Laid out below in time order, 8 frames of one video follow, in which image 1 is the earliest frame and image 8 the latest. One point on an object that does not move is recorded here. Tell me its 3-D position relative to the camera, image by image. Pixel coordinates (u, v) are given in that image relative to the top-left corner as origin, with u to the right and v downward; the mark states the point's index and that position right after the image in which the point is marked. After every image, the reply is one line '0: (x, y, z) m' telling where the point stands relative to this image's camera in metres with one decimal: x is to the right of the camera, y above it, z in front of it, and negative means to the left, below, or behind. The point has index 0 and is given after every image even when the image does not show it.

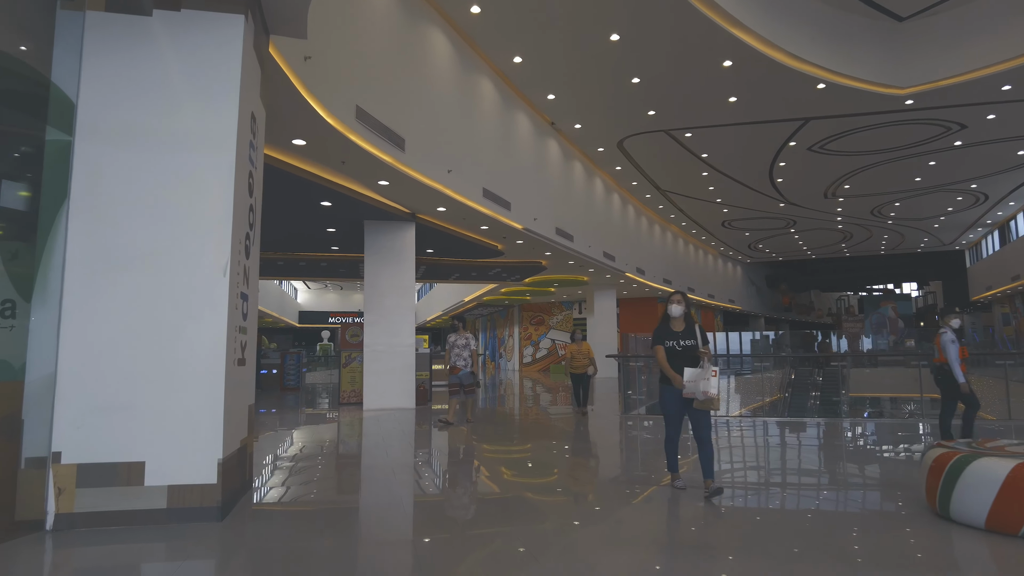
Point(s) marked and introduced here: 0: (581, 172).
0: (+1.6, +2.7, +15.4) m
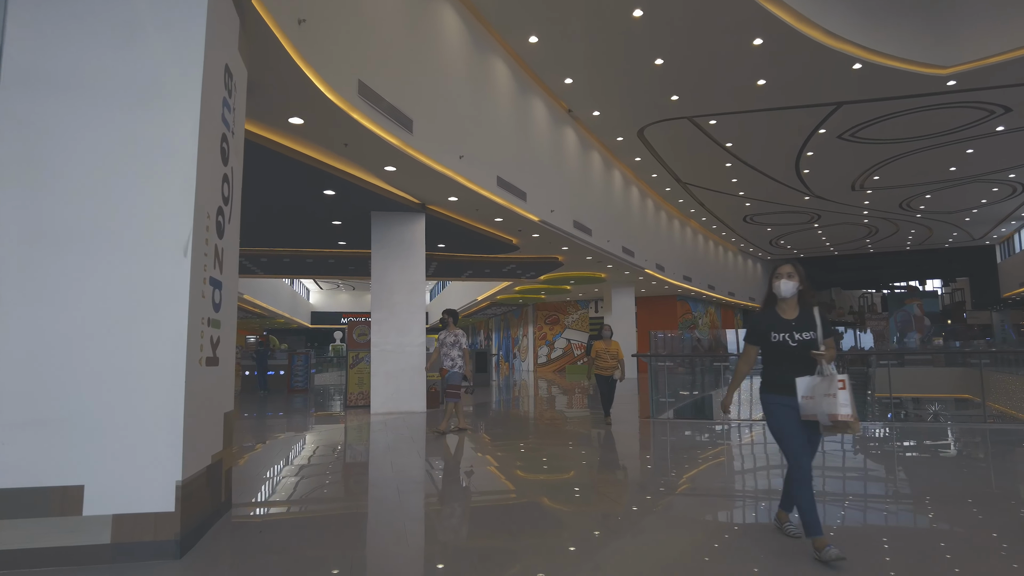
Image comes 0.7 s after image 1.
0: (+2.0, +2.8, +14.7) m
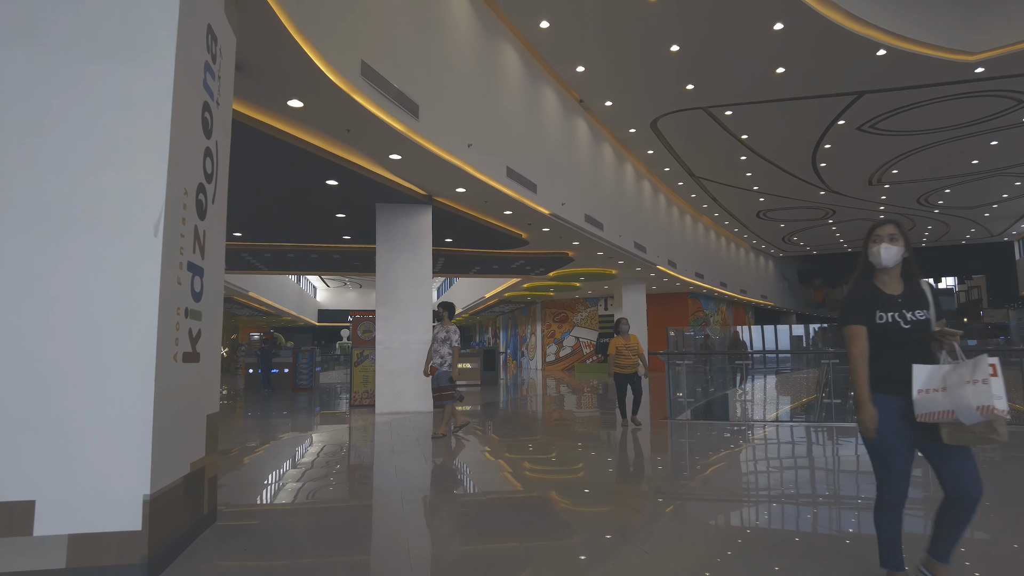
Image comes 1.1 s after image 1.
0: (+2.2, +2.9, +14.3) m
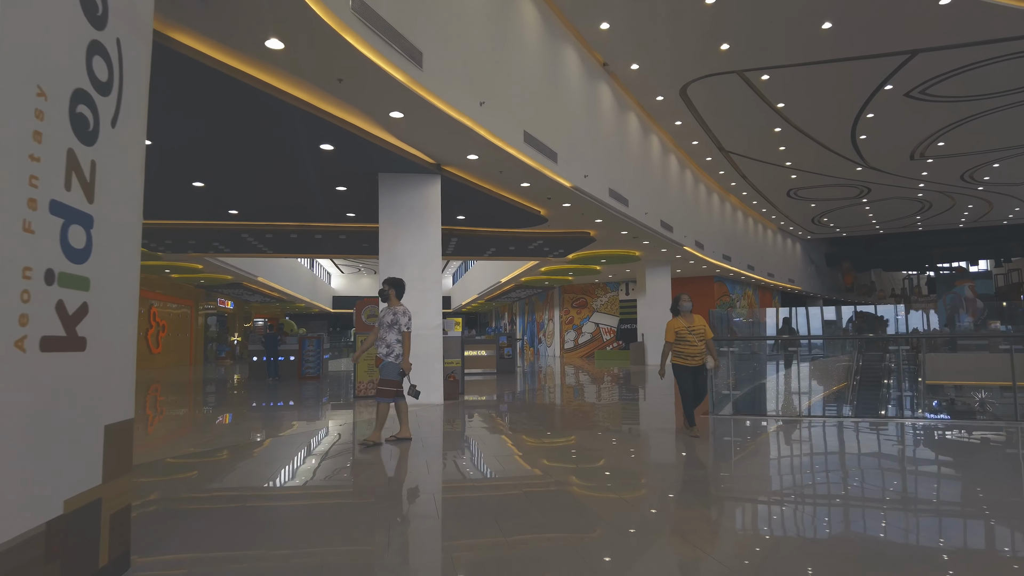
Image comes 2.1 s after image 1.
0: (+2.5, +3.3, +13.3) m
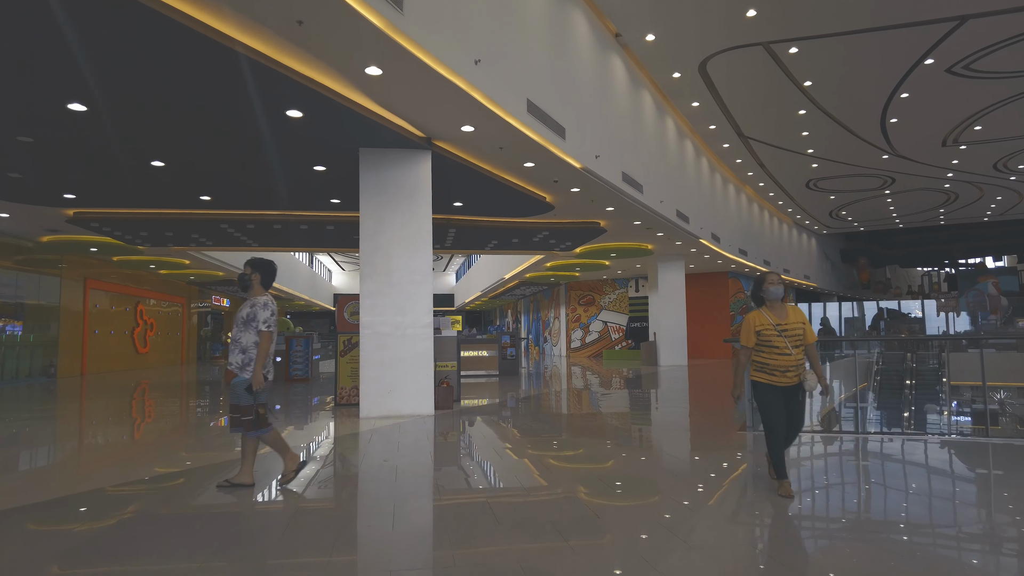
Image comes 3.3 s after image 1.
0: (+2.6, +3.4, +12.2) m
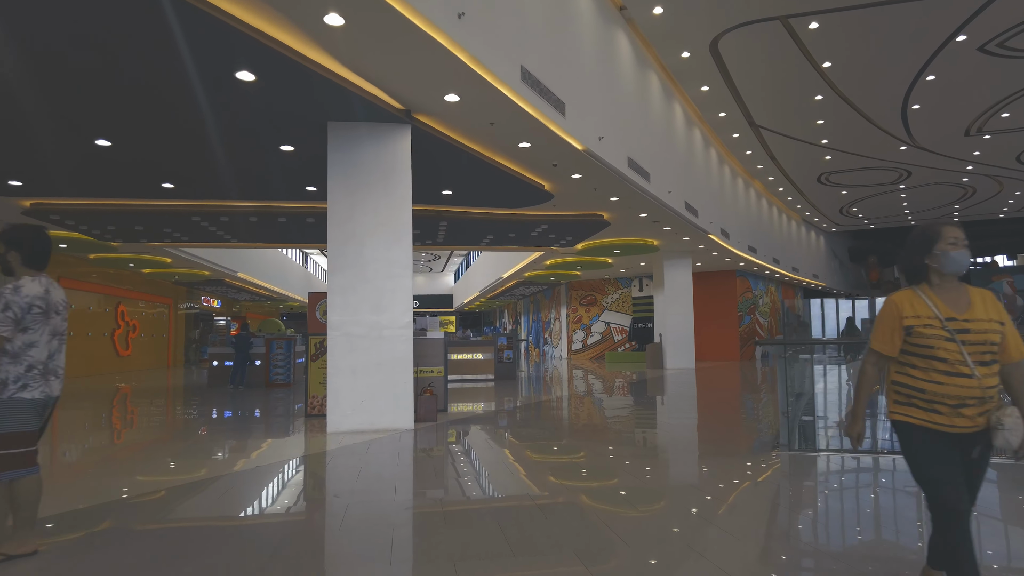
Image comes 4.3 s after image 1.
0: (+2.5, +3.4, +11.3) m
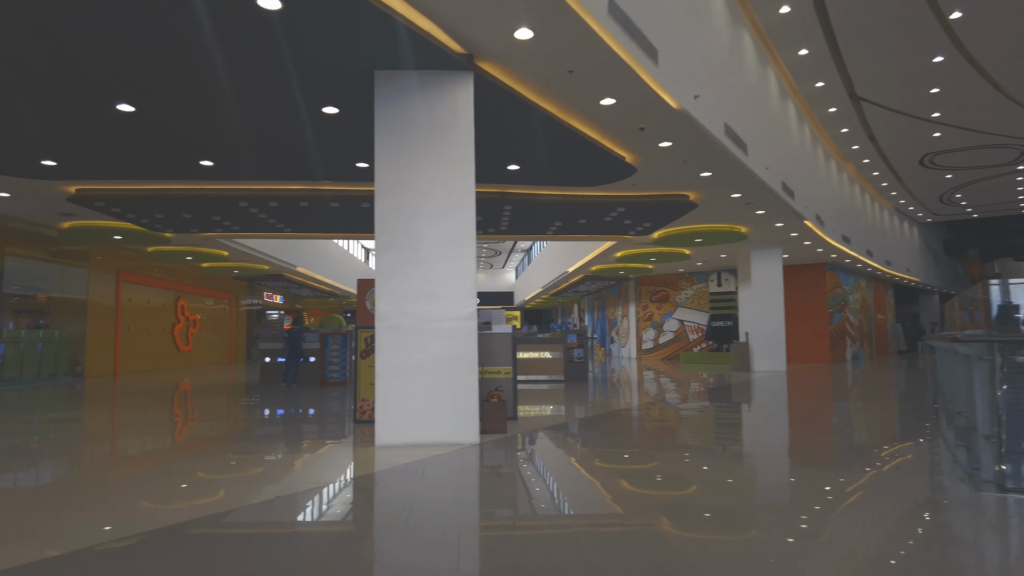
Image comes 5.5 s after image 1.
0: (+3.6, +3.5, +9.8) m
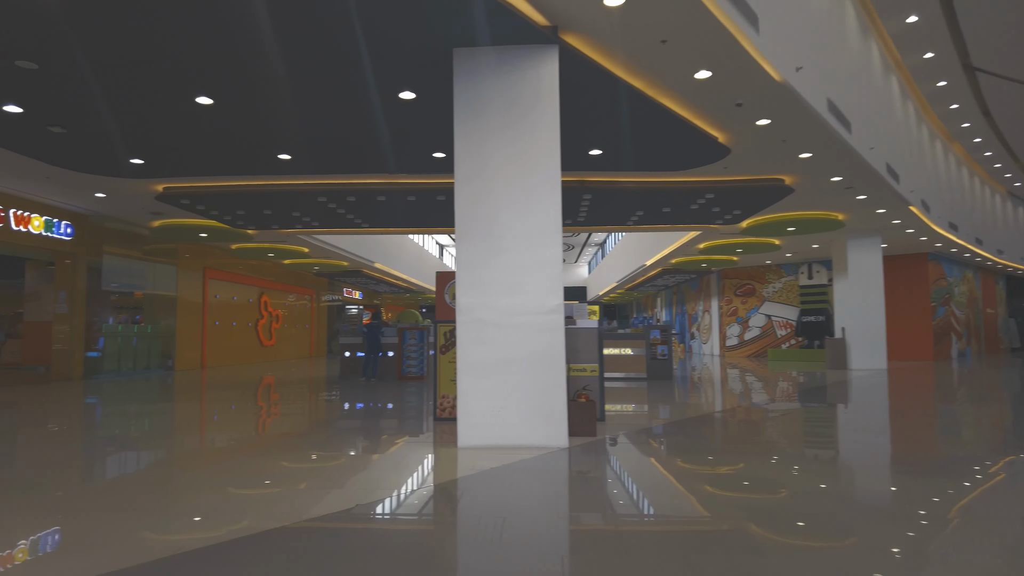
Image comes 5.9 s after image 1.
0: (+4.7, +3.7, +9.0) m
